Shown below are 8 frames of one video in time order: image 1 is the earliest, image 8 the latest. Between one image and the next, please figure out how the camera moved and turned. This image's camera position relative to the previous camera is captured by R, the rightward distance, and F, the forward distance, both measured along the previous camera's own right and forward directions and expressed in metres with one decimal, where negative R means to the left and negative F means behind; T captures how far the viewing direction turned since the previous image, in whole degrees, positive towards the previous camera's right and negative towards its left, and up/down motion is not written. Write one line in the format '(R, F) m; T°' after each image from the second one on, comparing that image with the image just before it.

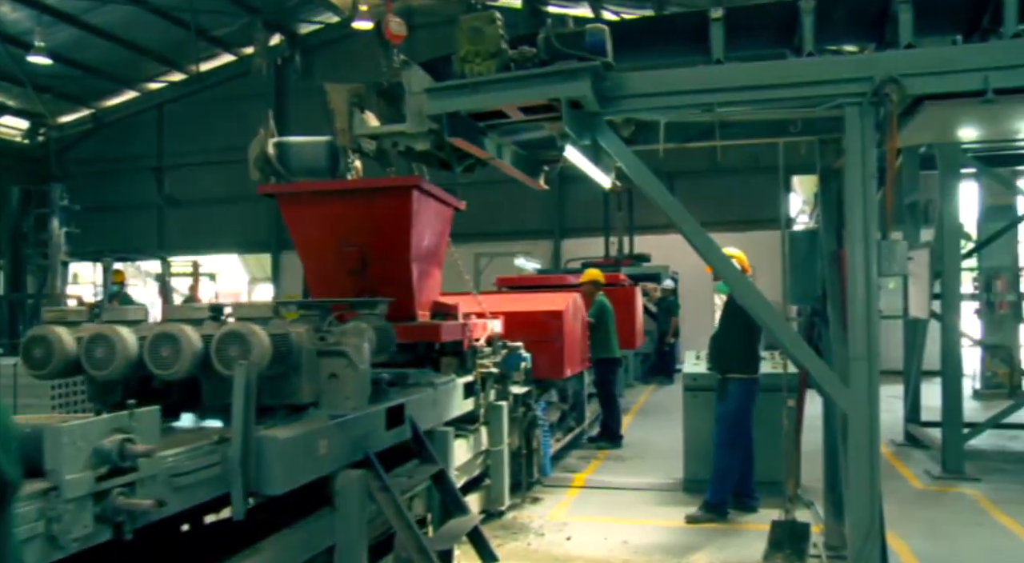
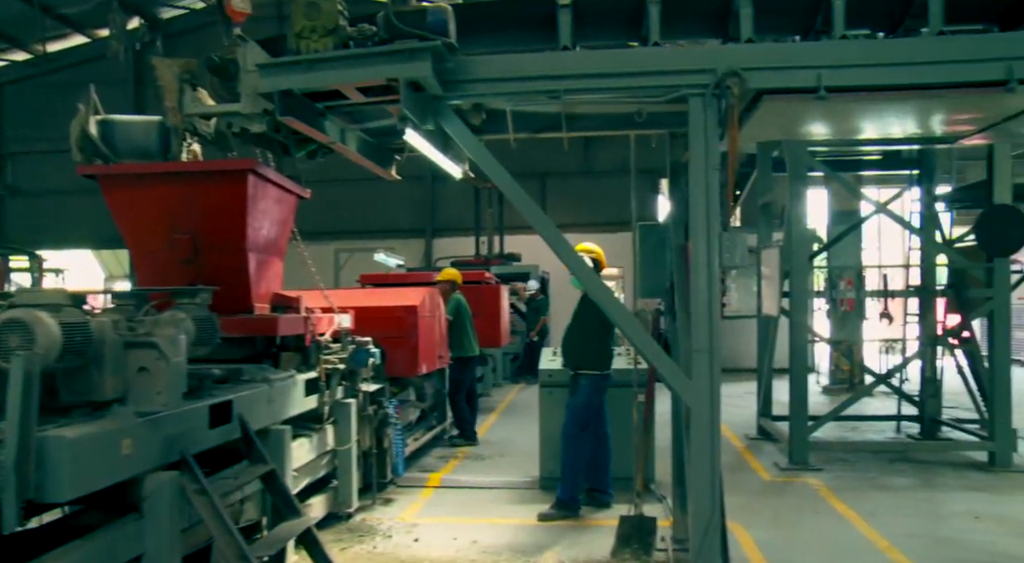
(+0.3, +0.2) m; +8°
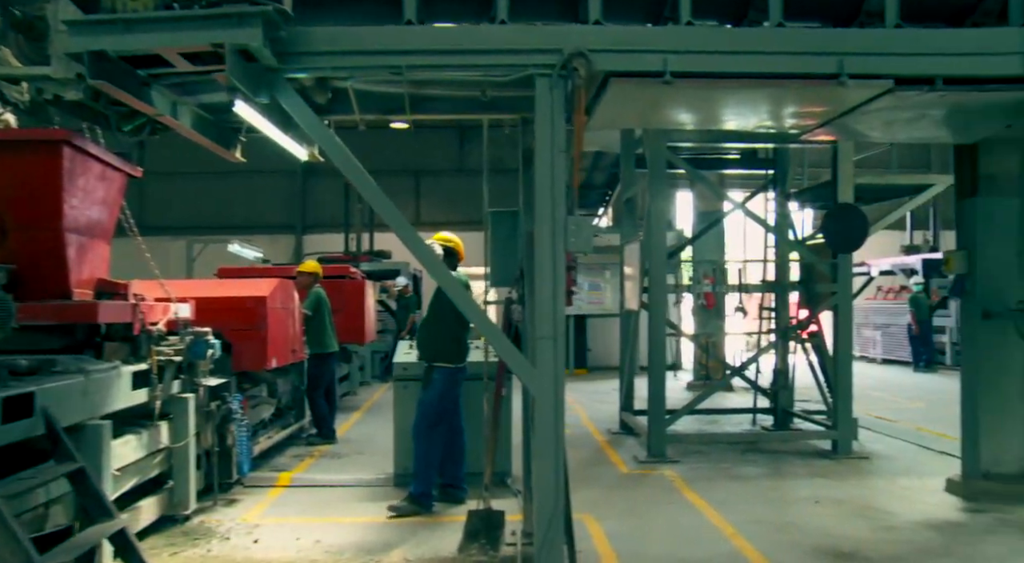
(+0.3, +0.2) m; +8°
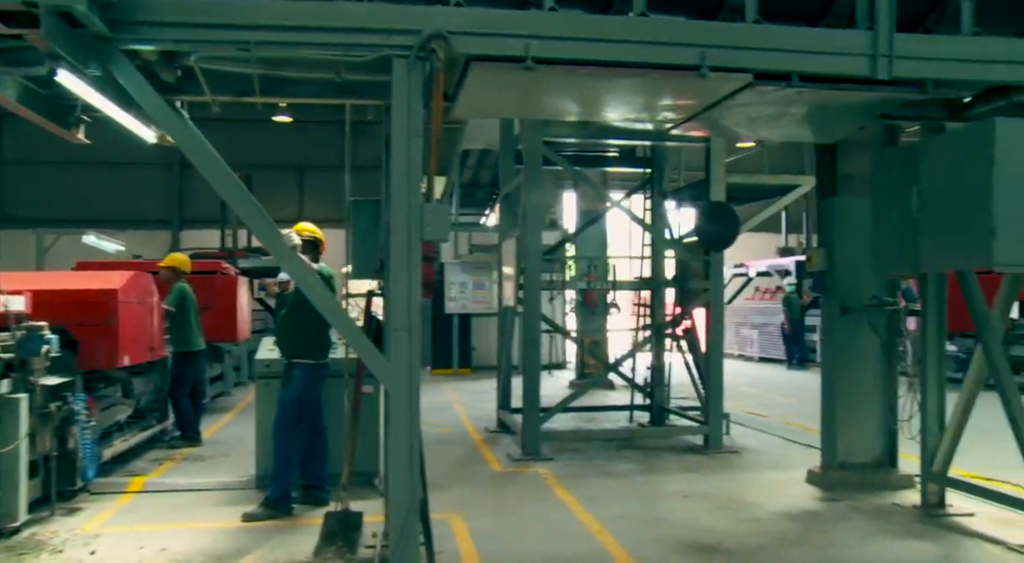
(+0.3, +0.1) m; +7°
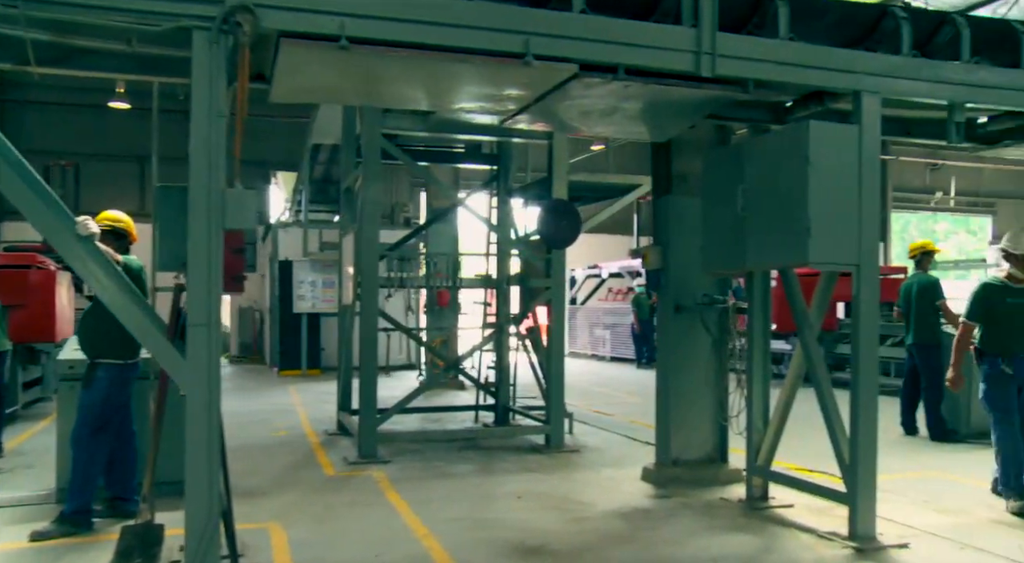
(+0.3, +0.2) m; +9°
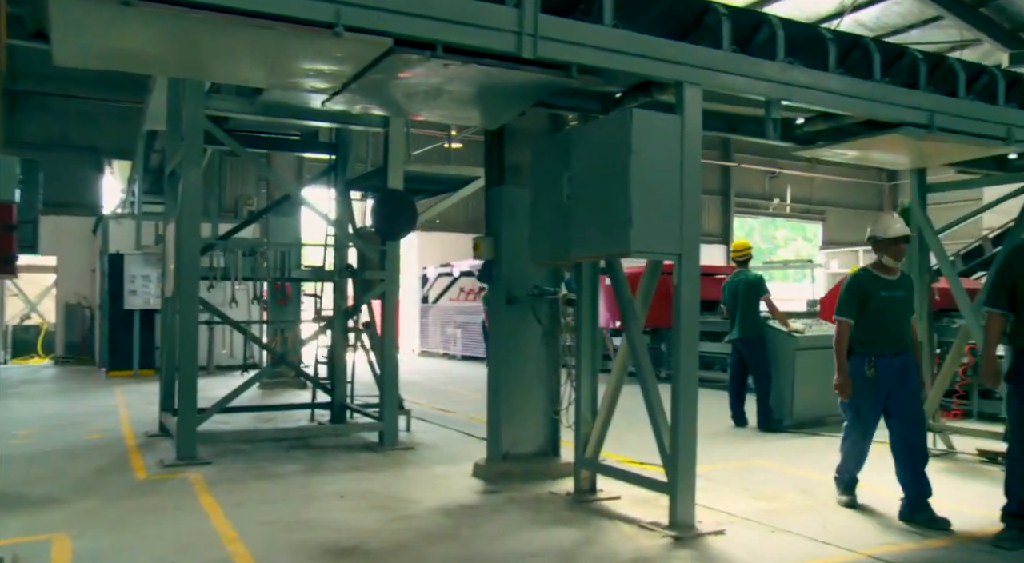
(+0.3, +0.2) m; +9°
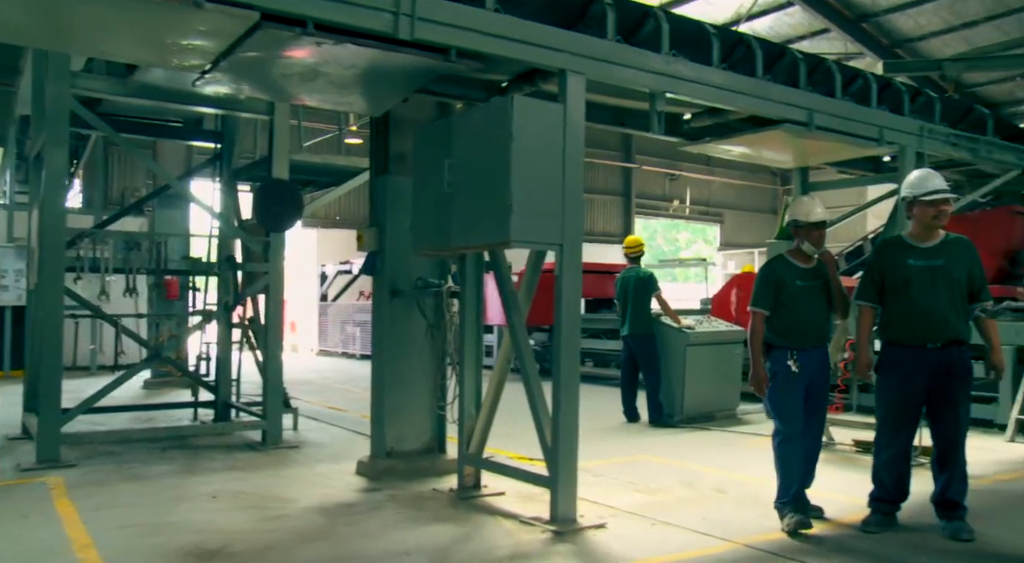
(+0.2, +0.1) m; +6°
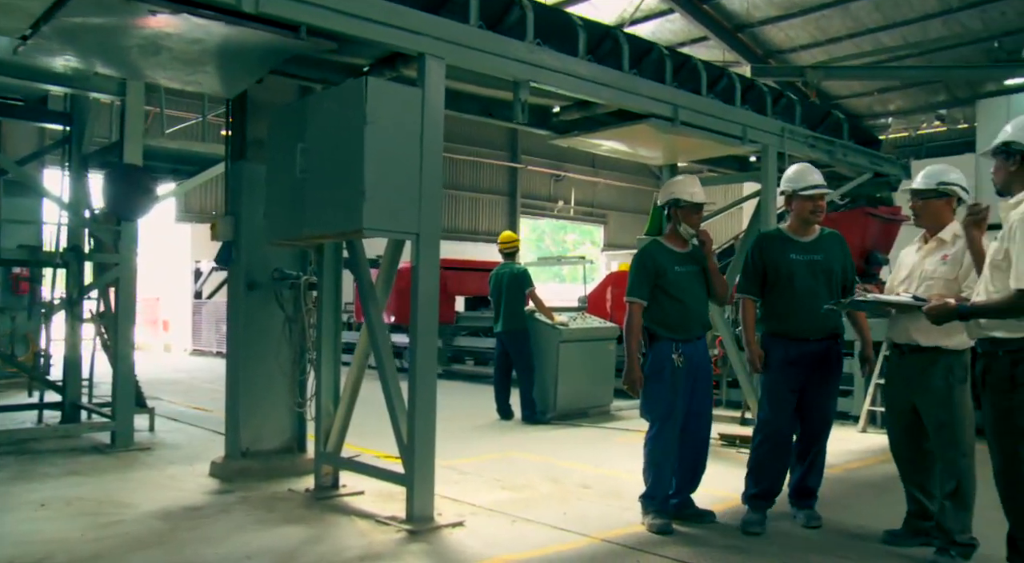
(+0.3, +0.1) m; +7°
